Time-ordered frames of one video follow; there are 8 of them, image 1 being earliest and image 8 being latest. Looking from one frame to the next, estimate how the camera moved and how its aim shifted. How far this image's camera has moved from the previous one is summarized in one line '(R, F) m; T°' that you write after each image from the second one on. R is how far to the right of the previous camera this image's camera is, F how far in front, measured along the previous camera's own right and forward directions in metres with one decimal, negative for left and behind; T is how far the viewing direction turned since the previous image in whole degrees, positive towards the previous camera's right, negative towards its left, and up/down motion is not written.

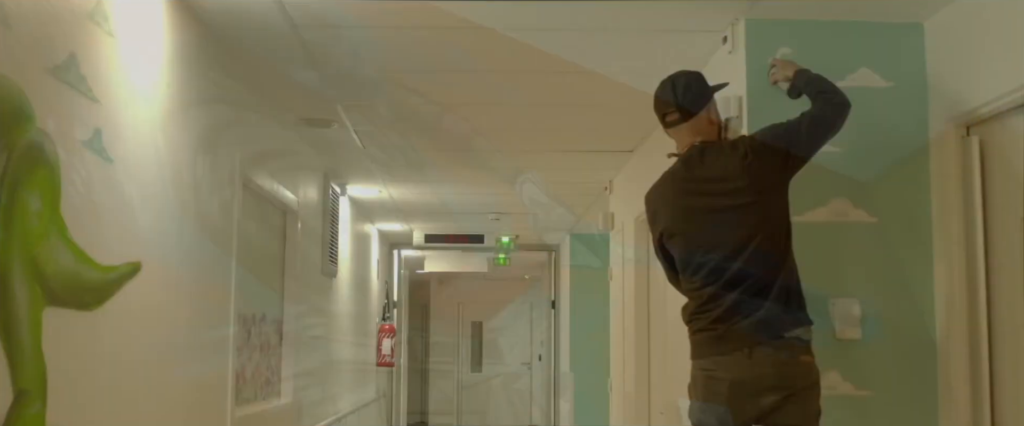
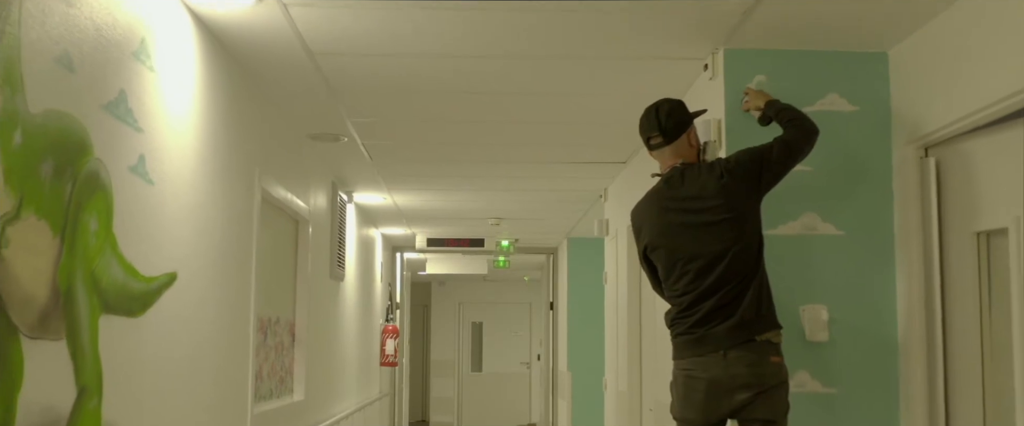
(0.0, -0.2) m; 0°
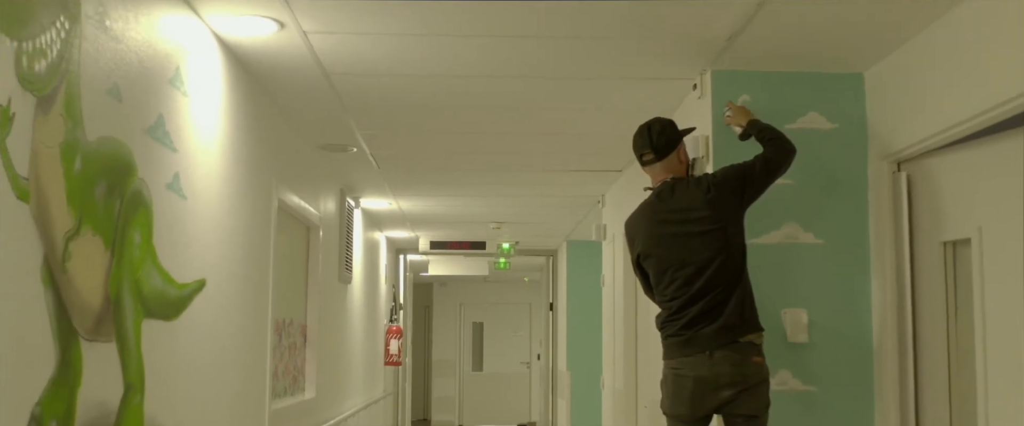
(0.0, -0.2) m; 0°
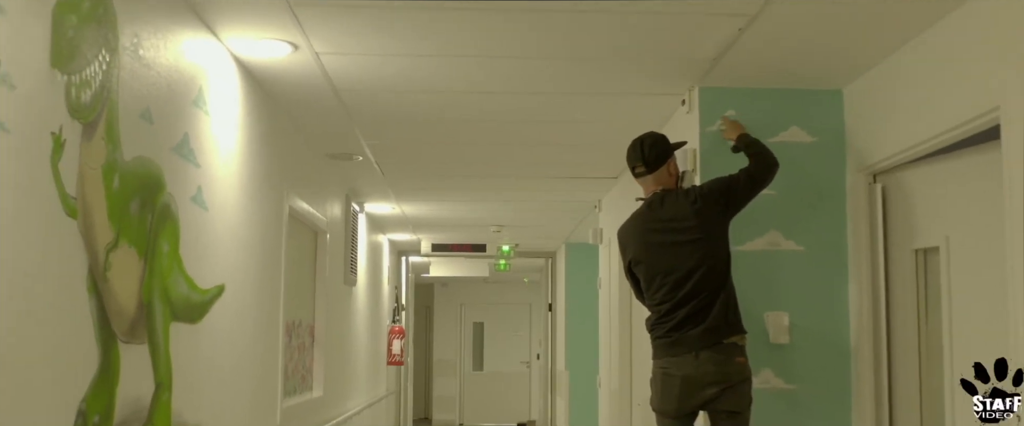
(0.0, -0.2) m; 0°
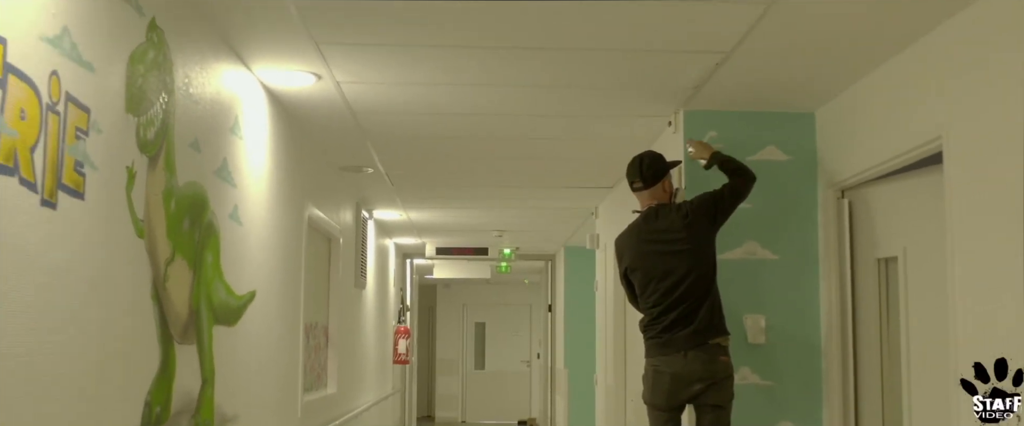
(0.0, -0.3) m; 0°
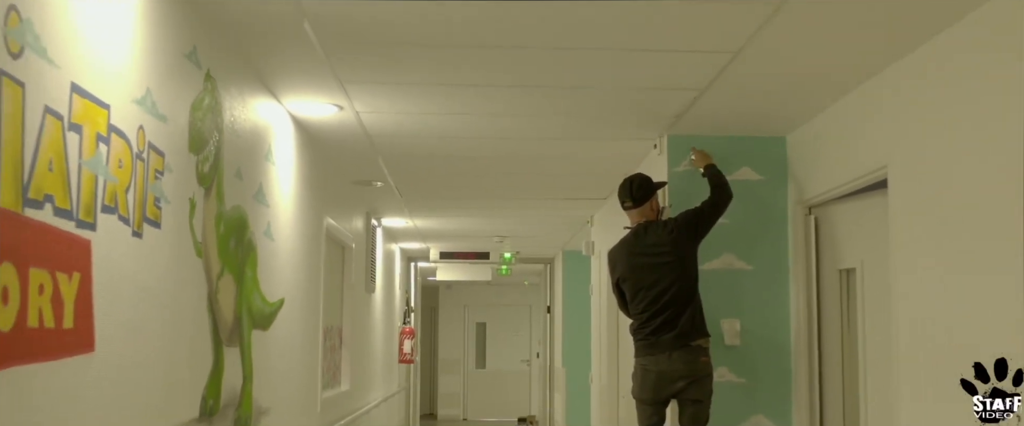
(0.0, -0.4) m; 0°
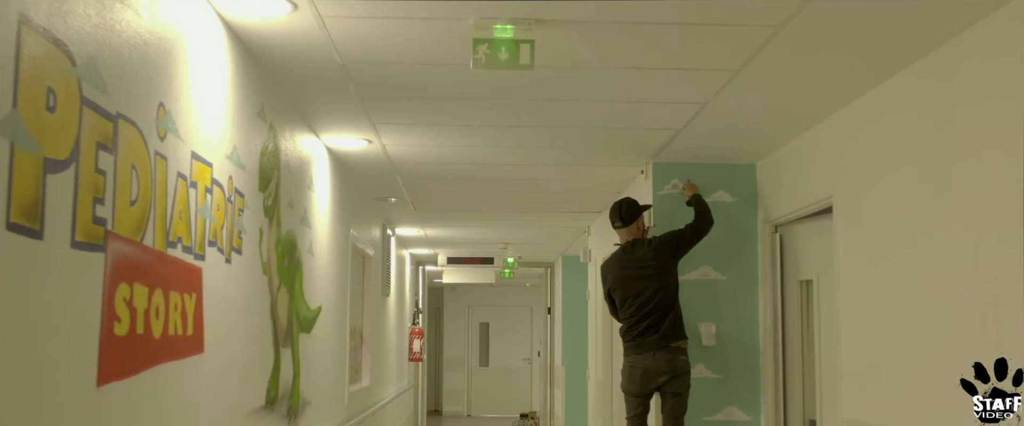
(0.0, -0.5) m; 0°
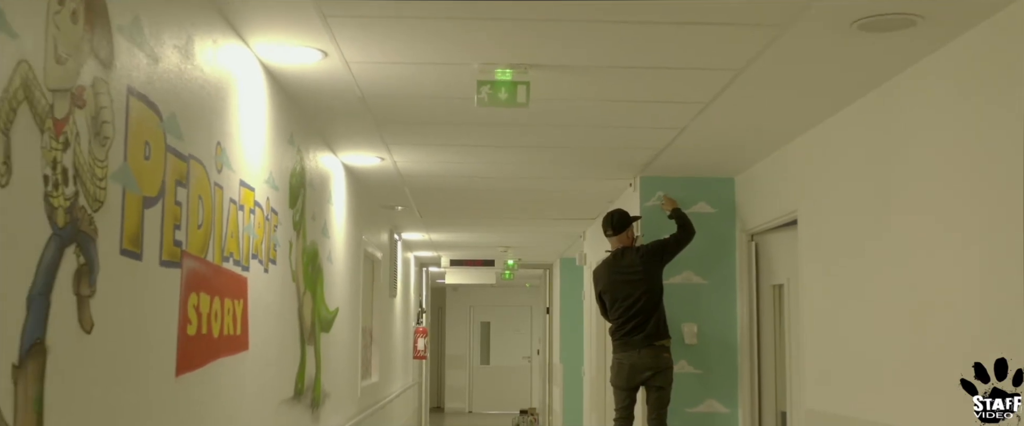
(0.0, -0.4) m; 0°
